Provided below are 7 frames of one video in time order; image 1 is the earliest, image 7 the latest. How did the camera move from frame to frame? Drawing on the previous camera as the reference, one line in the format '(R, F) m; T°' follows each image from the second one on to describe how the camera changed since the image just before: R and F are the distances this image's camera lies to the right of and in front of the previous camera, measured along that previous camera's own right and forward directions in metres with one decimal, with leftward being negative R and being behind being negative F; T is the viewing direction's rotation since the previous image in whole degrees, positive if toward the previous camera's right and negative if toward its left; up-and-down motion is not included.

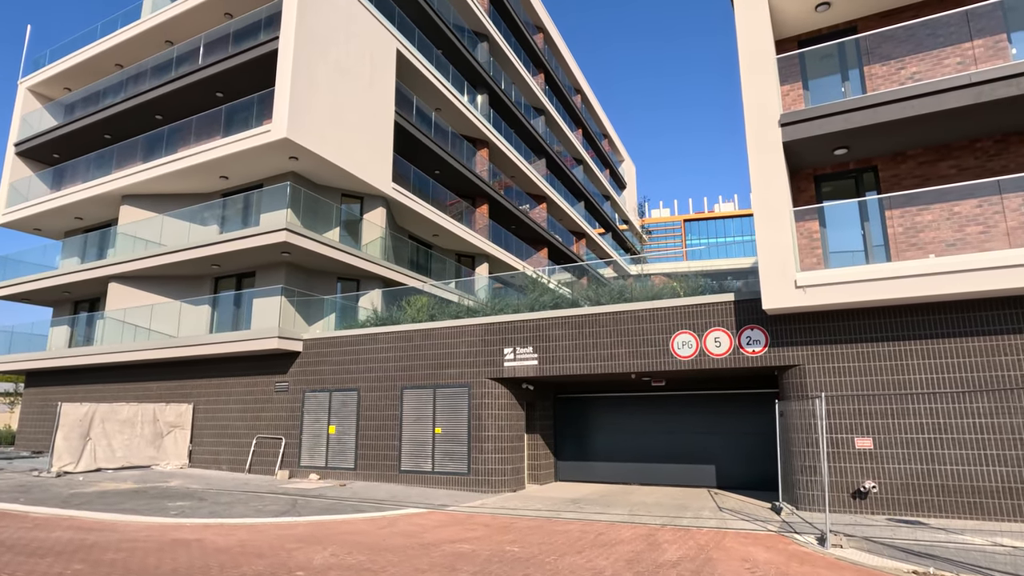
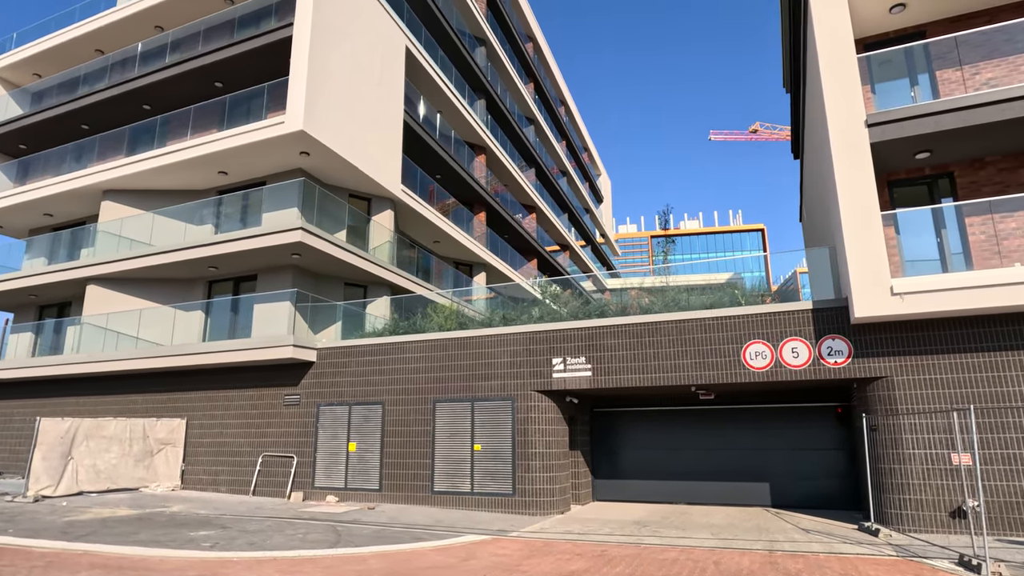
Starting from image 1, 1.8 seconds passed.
(-1.7, +0.9) m; +4°
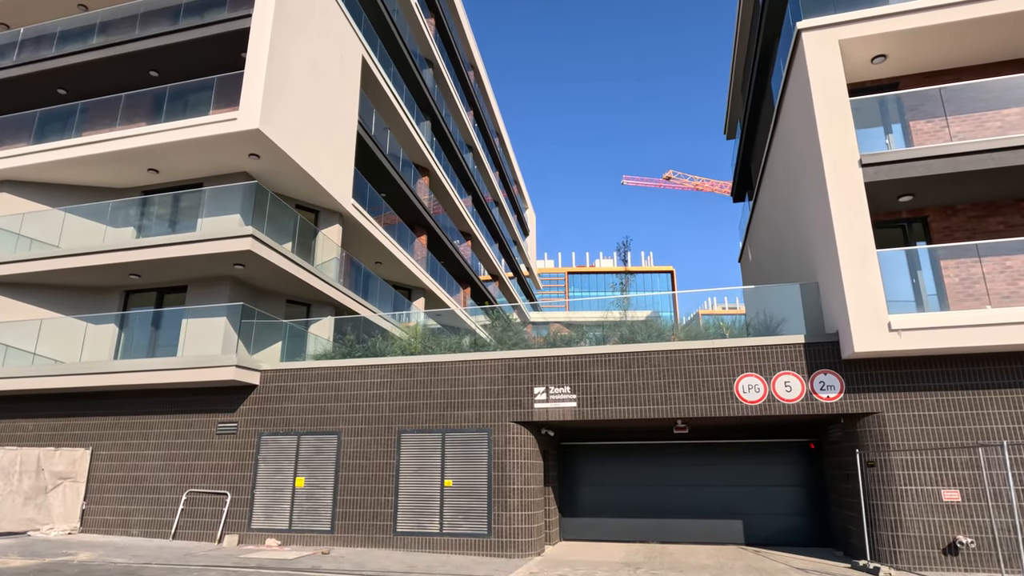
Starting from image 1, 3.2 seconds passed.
(-1.3, +0.8) m; +9°
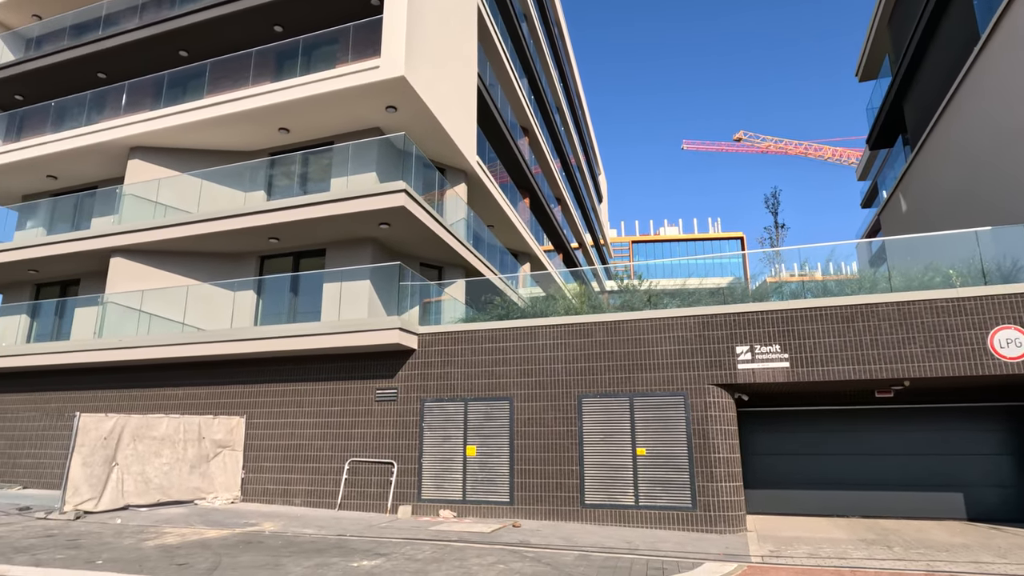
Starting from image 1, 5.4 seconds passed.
(-2.3, +0.9) m; -4°
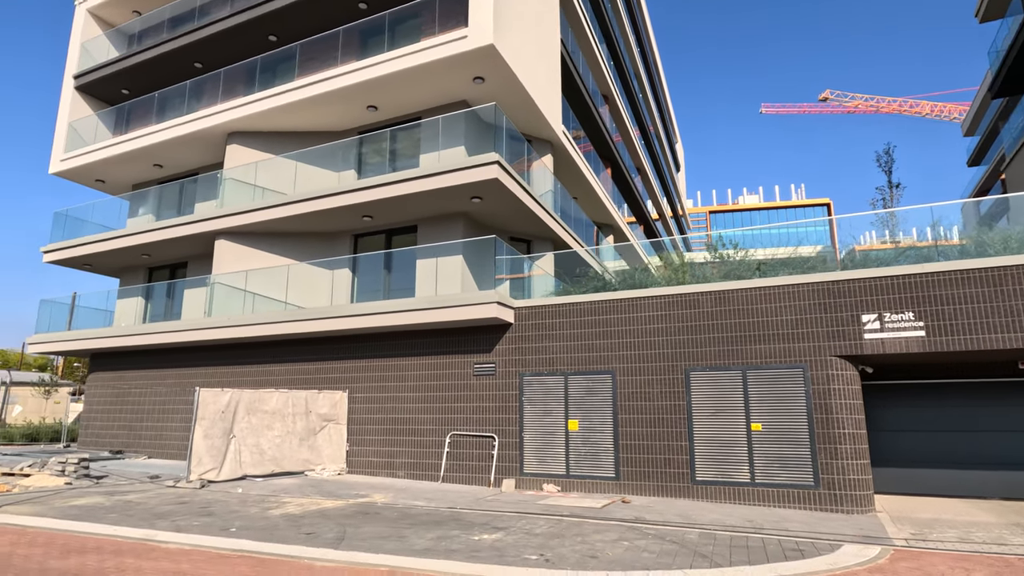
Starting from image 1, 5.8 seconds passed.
(-0.5, +0.2) m; -6°
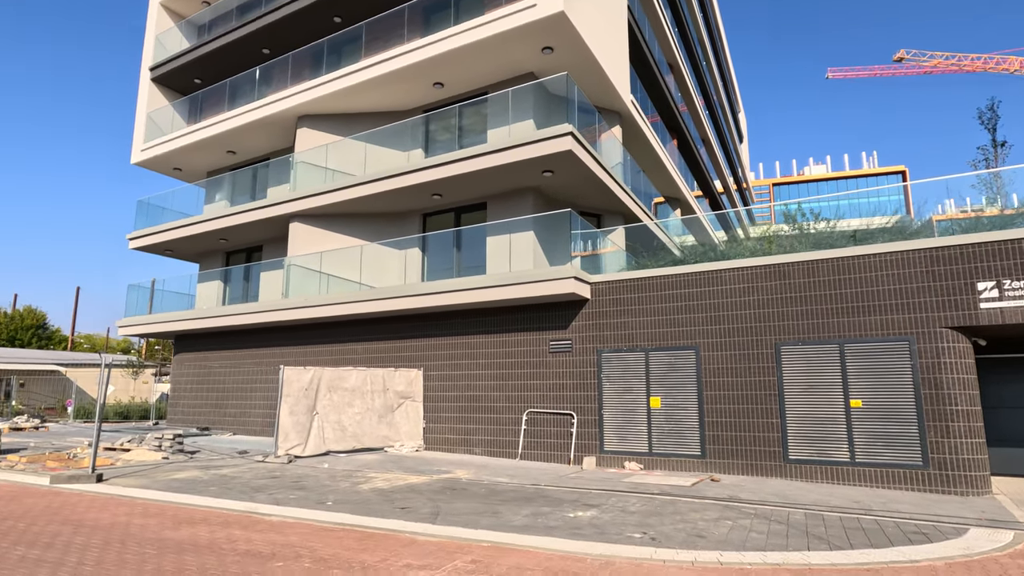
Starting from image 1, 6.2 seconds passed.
(-0.4, +0.2) m; -5°
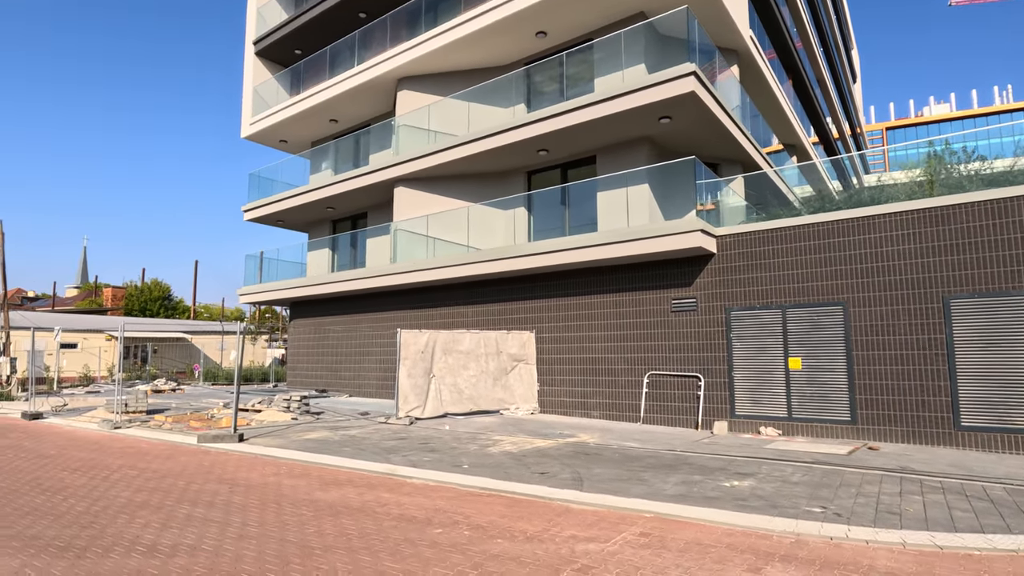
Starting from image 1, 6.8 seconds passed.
(-0.6, +0.4) m; -8°
